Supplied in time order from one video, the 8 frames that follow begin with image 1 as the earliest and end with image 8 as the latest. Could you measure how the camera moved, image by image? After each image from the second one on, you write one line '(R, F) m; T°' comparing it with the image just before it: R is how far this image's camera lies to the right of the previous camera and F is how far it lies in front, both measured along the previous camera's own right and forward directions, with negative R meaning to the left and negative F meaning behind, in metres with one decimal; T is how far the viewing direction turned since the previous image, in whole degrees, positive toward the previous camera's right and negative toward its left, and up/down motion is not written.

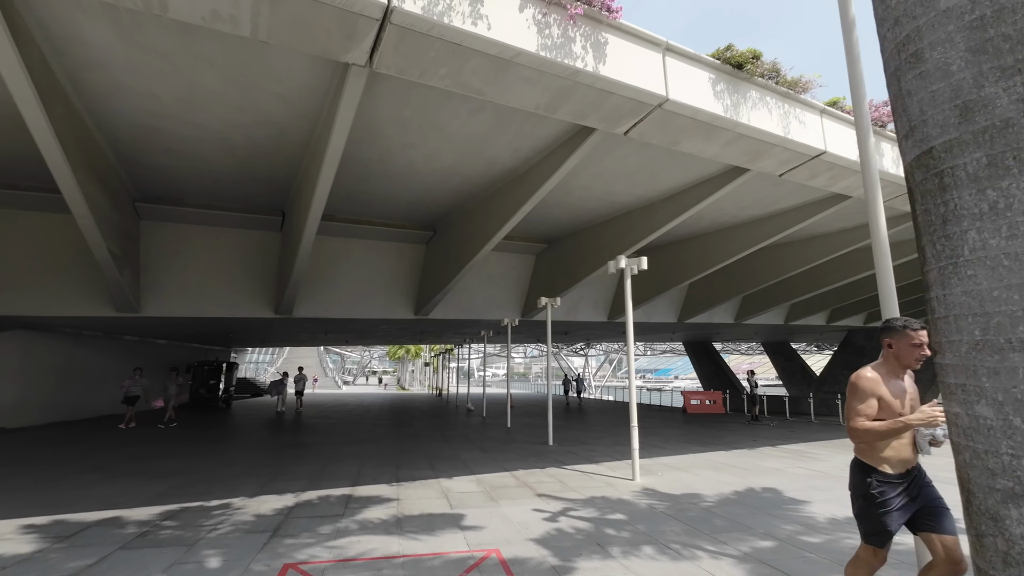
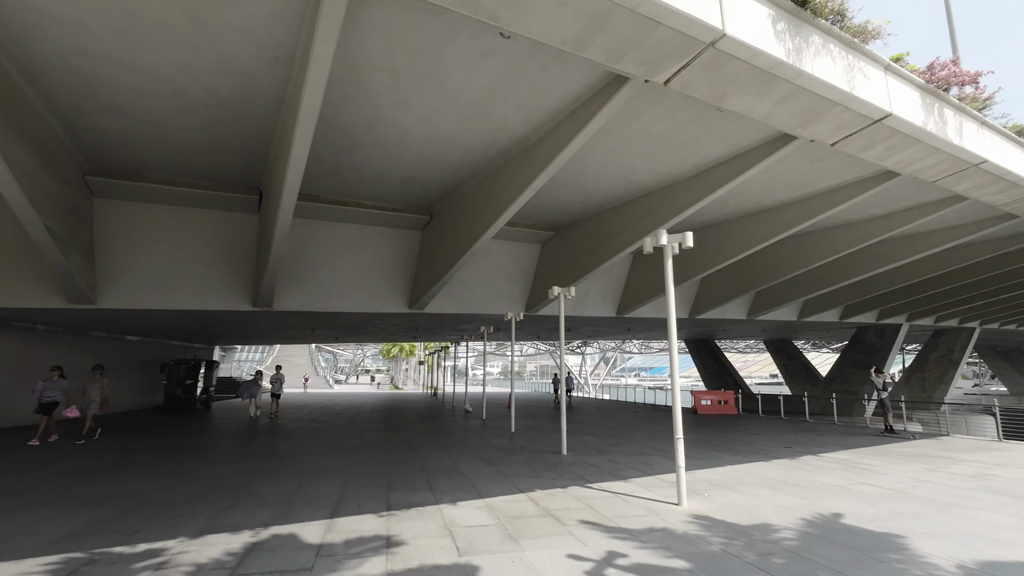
(-0.3, +1.5) m; +1°
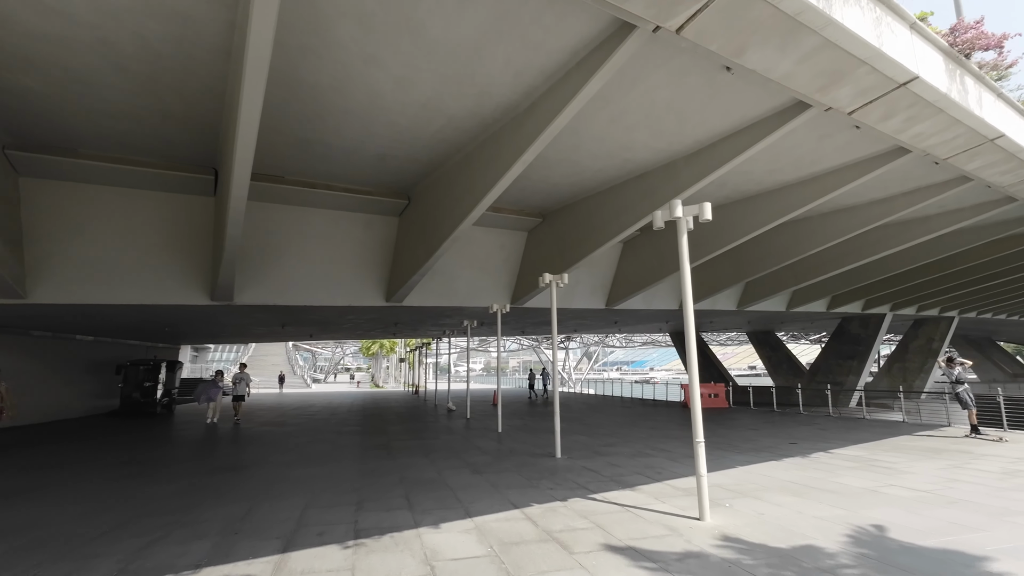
(-0.1, +1.0) m; +2°
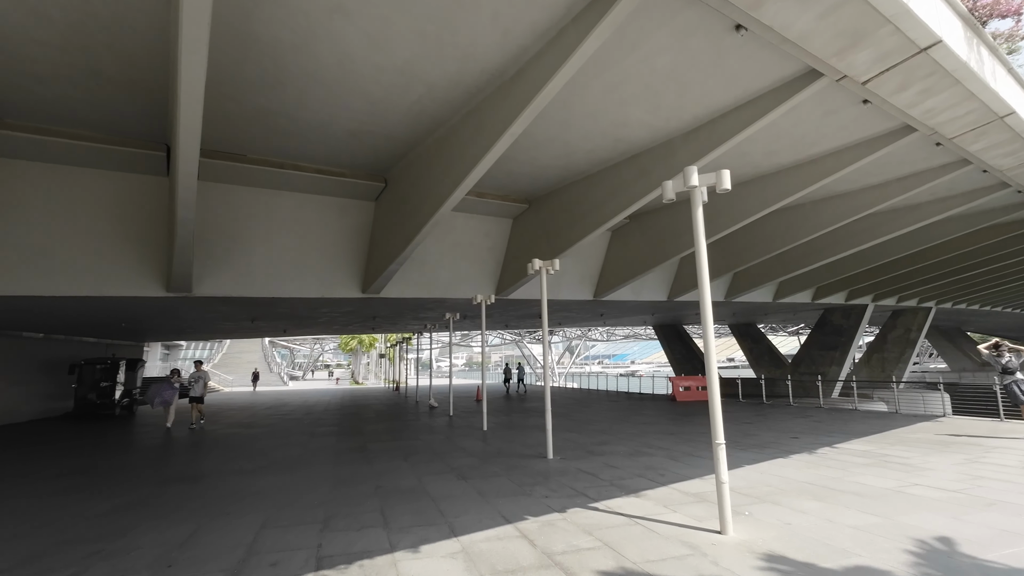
(-0.1, +0.8) m; +2°
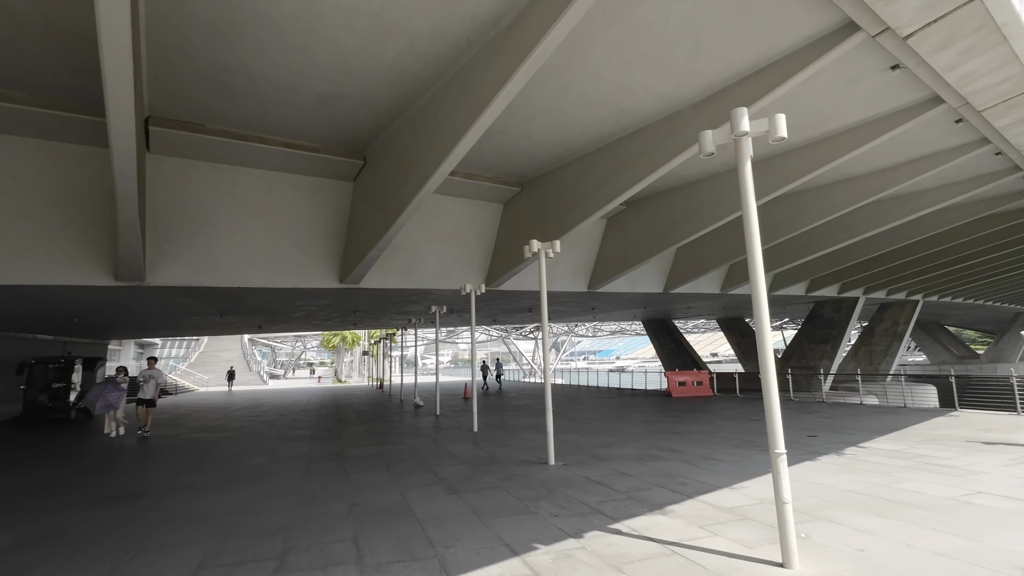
(-0.2, +1.0) m; +2°
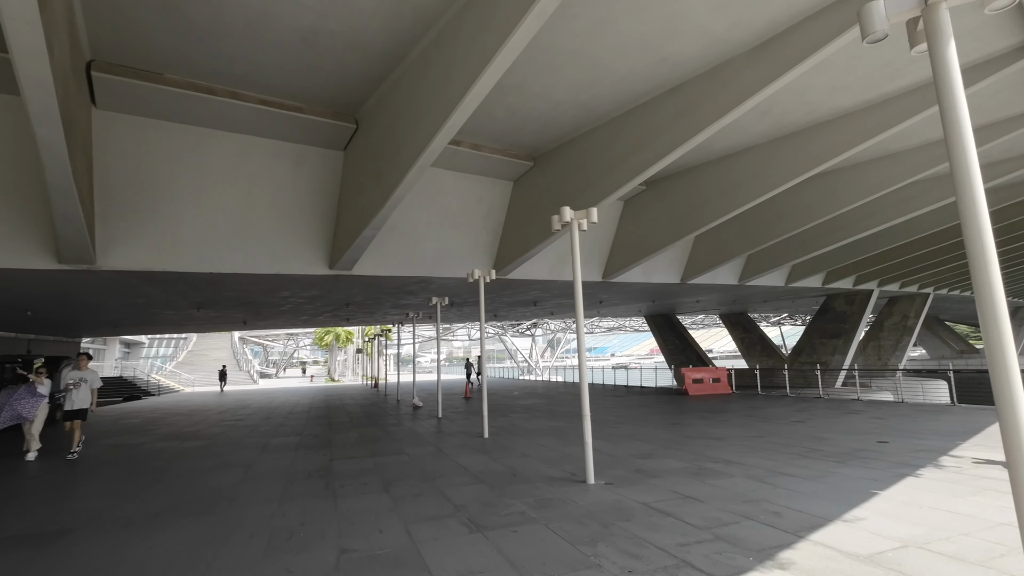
(-0.4, +1.5) m; +1°
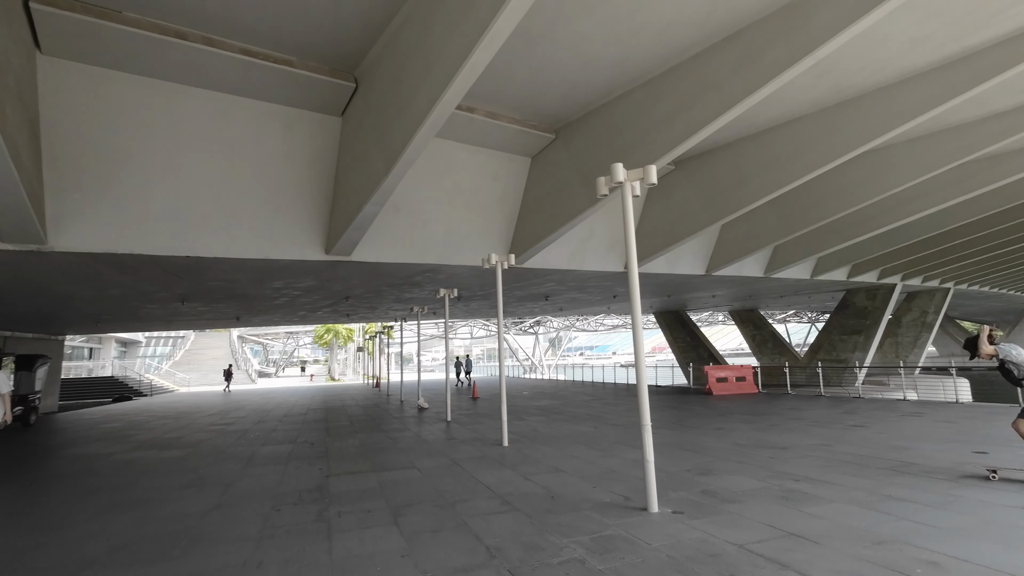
(-0.4, +1.3) m; 0°
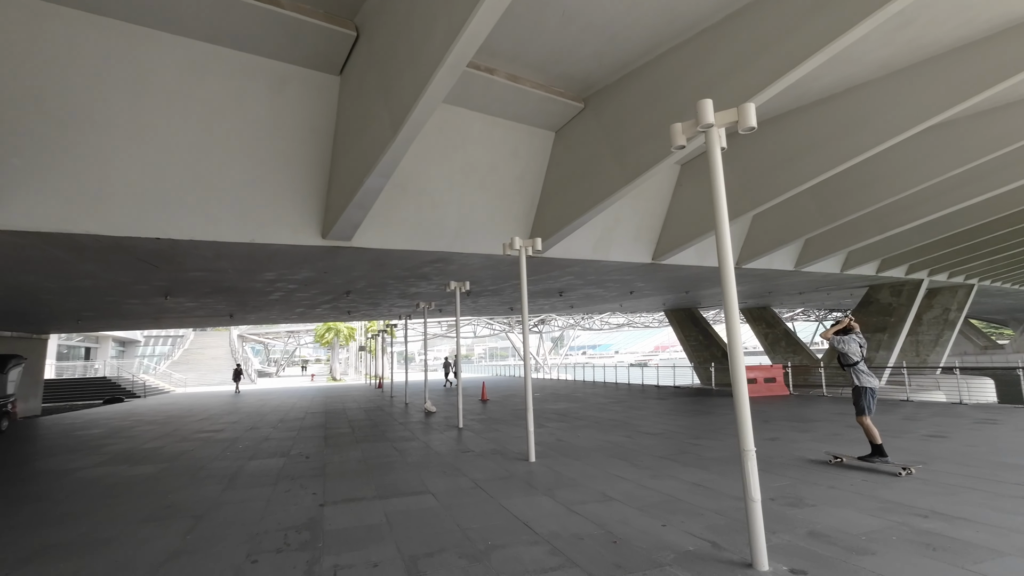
(-0.4, +1.3) m; 0°
